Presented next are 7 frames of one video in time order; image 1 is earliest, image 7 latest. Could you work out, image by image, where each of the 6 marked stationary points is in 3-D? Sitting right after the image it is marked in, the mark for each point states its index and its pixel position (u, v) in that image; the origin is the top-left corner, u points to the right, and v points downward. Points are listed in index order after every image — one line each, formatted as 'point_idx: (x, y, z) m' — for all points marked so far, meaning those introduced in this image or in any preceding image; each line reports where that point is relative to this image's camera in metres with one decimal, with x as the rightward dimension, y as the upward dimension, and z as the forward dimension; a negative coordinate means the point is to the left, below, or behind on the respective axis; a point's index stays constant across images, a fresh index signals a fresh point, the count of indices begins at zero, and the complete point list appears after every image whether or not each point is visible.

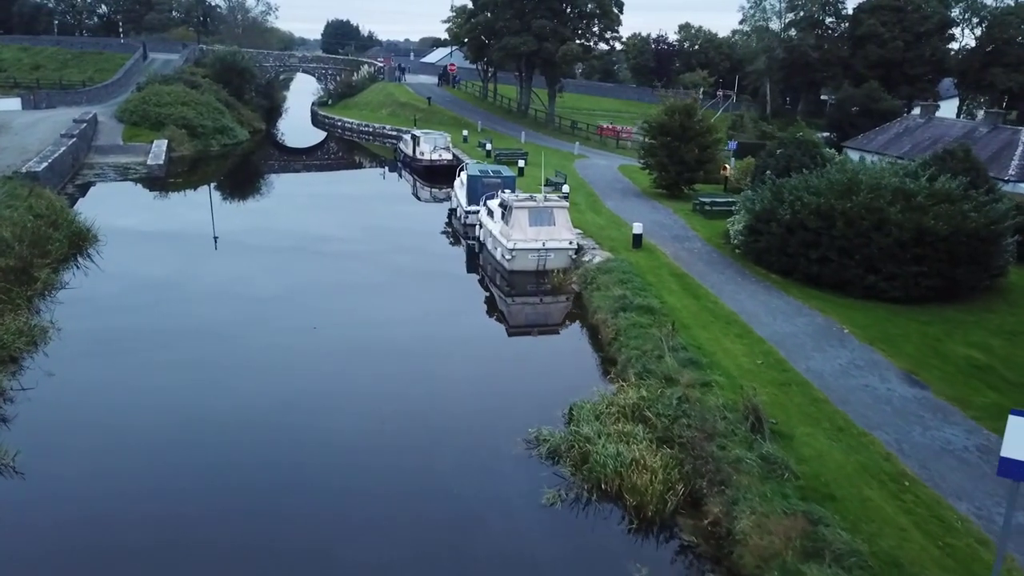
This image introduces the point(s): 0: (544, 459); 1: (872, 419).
0: (+0.5, -2.6, +11.8) m
1: (+5.4, -1.9, +11.6) m
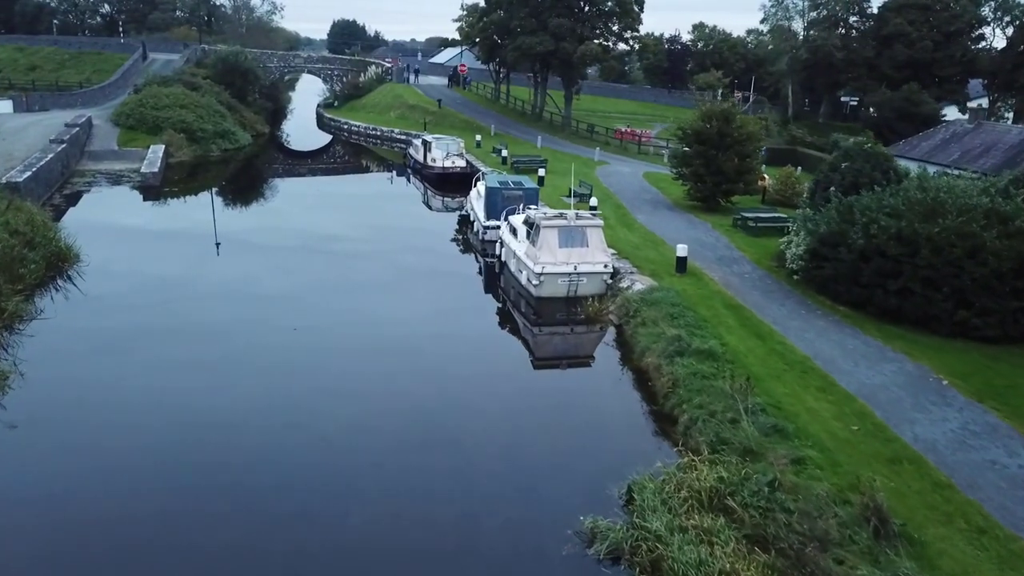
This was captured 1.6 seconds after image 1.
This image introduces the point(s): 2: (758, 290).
0: (+1.1, -3.3, +9.5) m
1: (+6.0, -2.7, +9.2) m
2: (+5.7, 0.0, +17.9) m
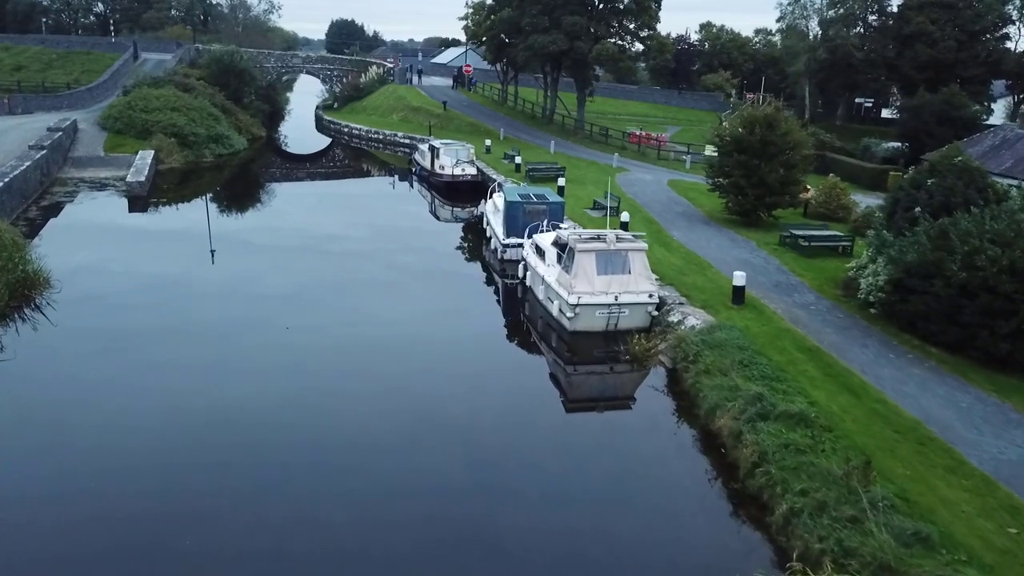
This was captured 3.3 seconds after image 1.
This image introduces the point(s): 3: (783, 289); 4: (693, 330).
0: (+1.8, -4.0, +7.0) m
1: (+6.7, -3.4, +6.8) m
2: (+6.3, -0.8, +15.5) m
3: (+6.2, 0.0, +17.8) m
4: (+3.5, -0.8, +15.0) m
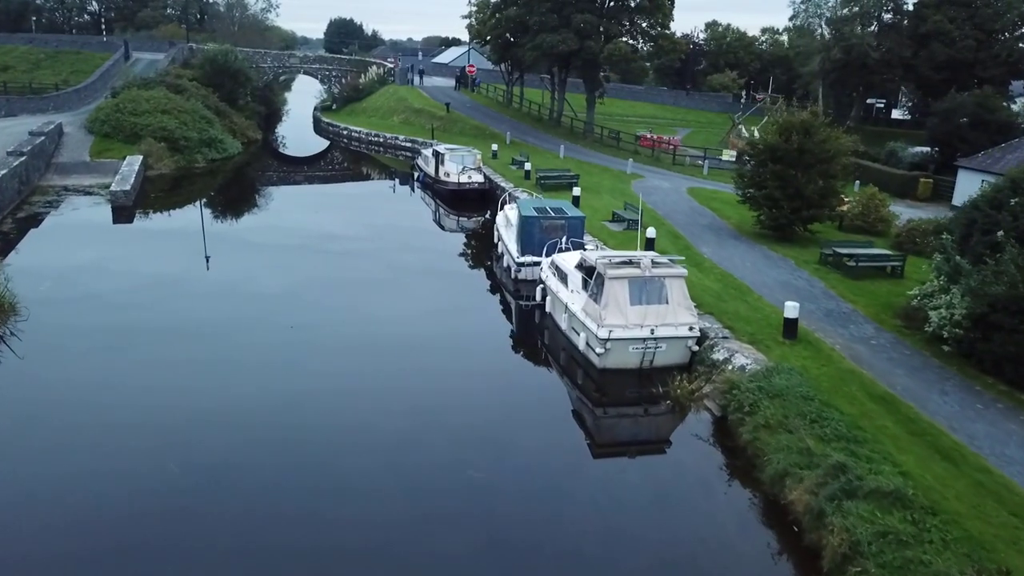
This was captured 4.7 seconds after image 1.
0: (+2.2, -4.6, +5.1) m
1: (+7.1, -4.0, +4.9) m
2: (+6.7, -1.4, +13.5) m
3: (+6.6, -0.6, +15.9) m
4: (+3.9, -1.4, +13.1) m
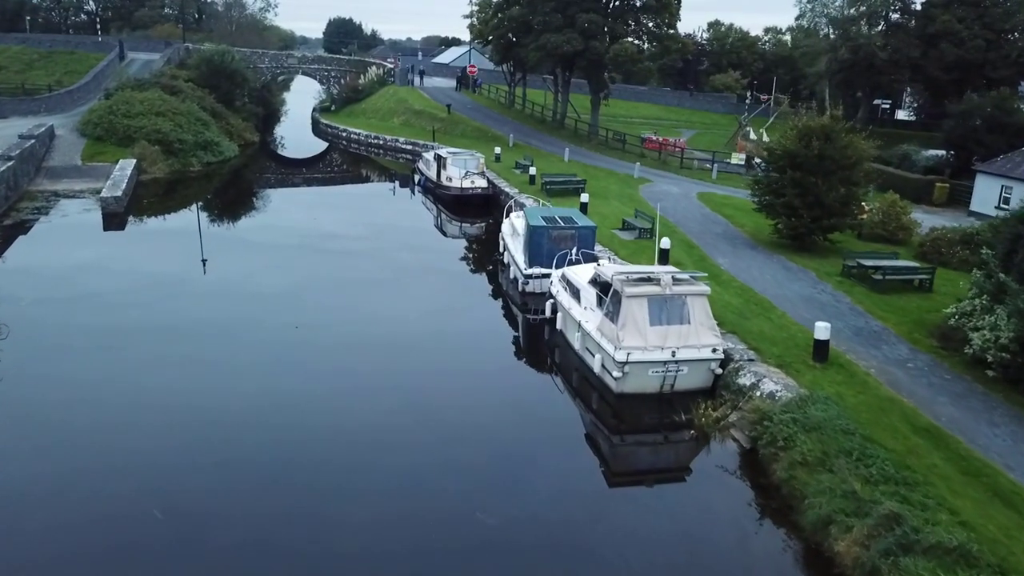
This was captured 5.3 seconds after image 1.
0: (+2.4, -5.0, +4.1) m
1: (+7.3, -4.3, +3.9) m
2: (+6.9, -1.7, +12.6) m
3: (+6.8, -1.0, +14.9) m
4: (+4.1, -1.8, +12.1) m
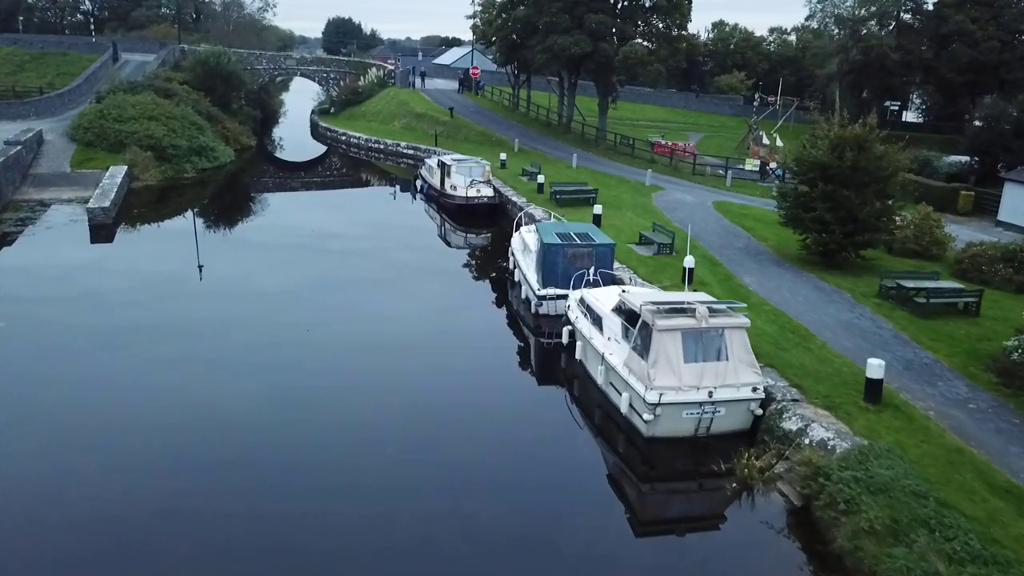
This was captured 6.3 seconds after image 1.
0: (+2.7, -5.5, +2.8) m
1: (+7.6, -4.8, +2.6) m
2: (+7.2, -2.2, +11.2) m
3: (+7.1, -1.5, +13.6) m
4: (+4.4, -2.3, +10.8) m
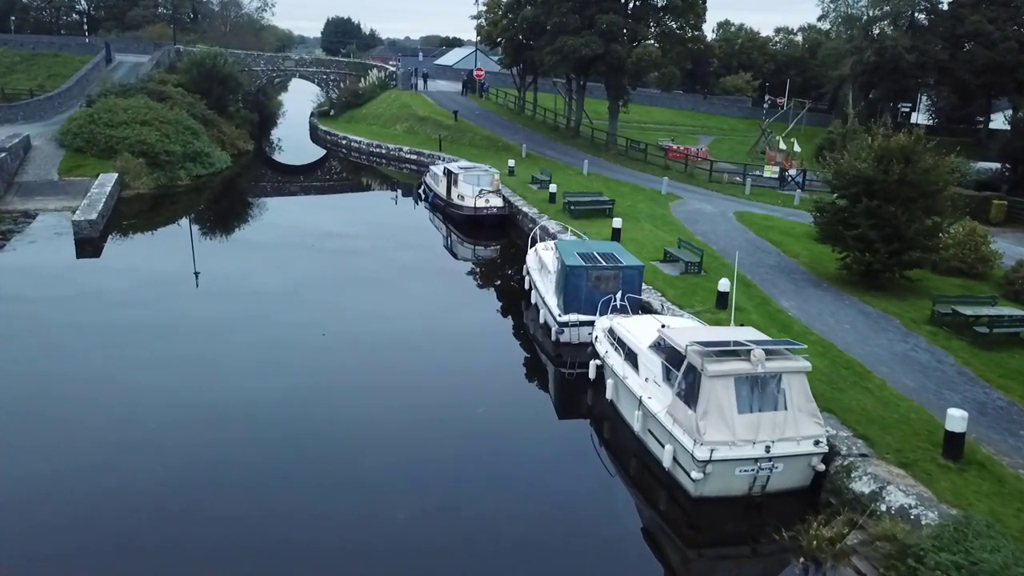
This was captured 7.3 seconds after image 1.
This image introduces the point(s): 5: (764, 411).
0: (+3.2, -6.0, +1.3) m
1: (+8.0, -5.4, +1.1) m
2: (+7.6, -2.8, +9.7) m
3: (+7.5, -2.0, +12.1) m
4: (+4.8, -2.8, +9.3) m
5: (+3.5, -1.7, +11.0) m
